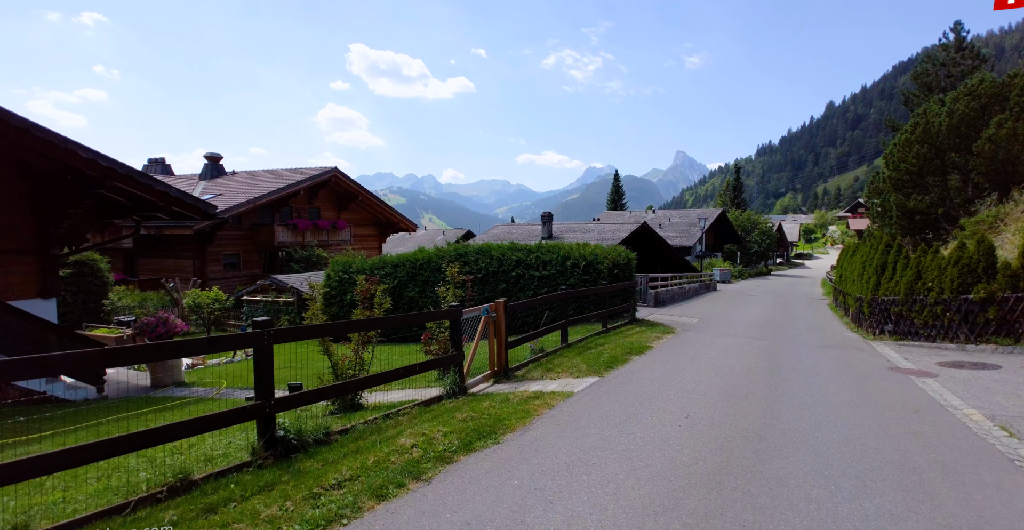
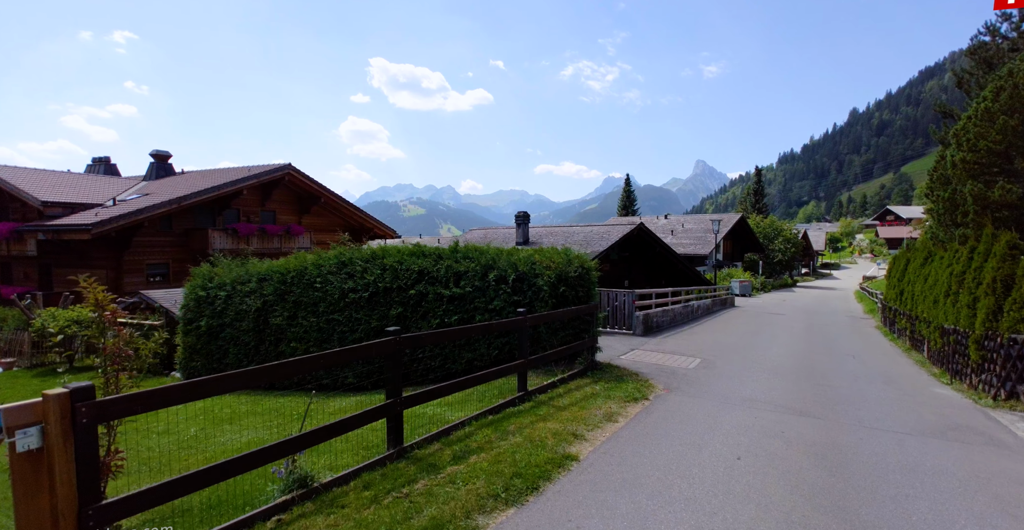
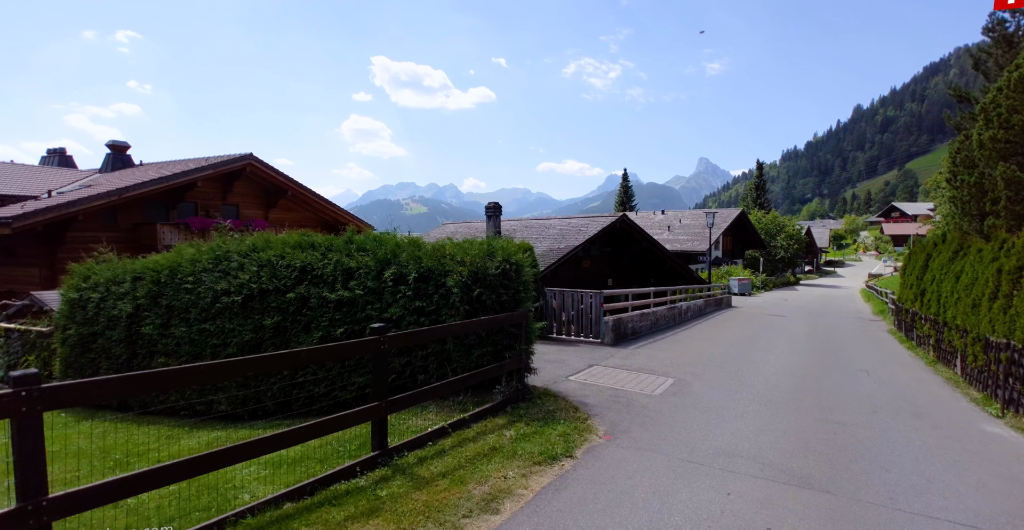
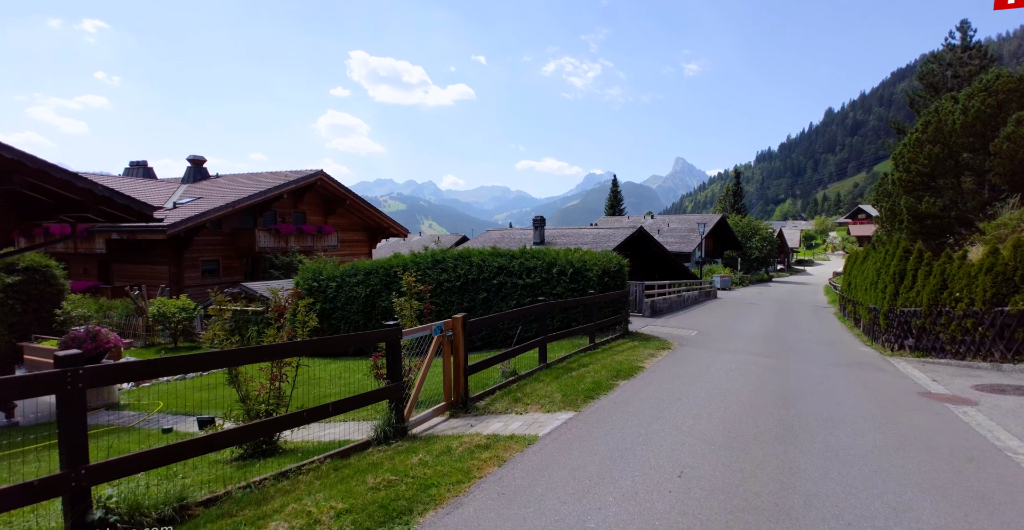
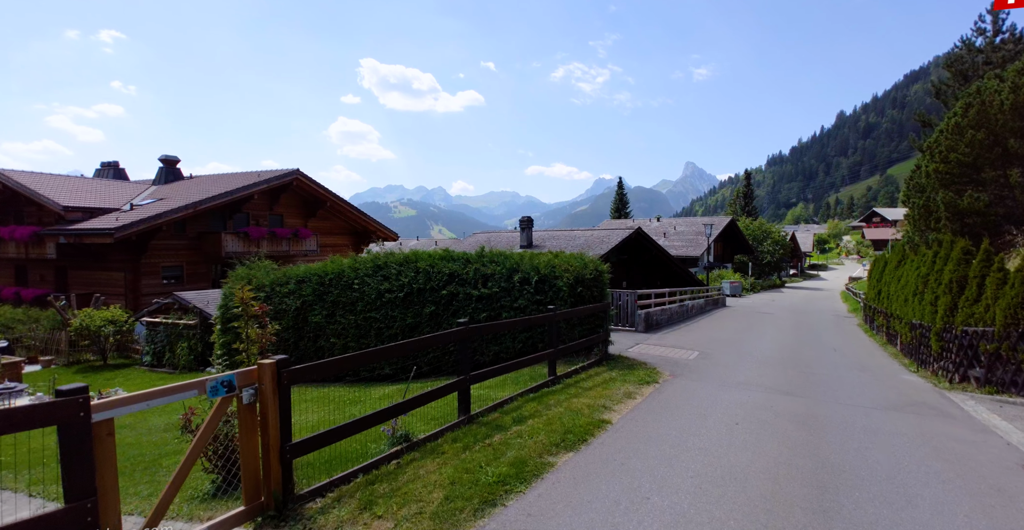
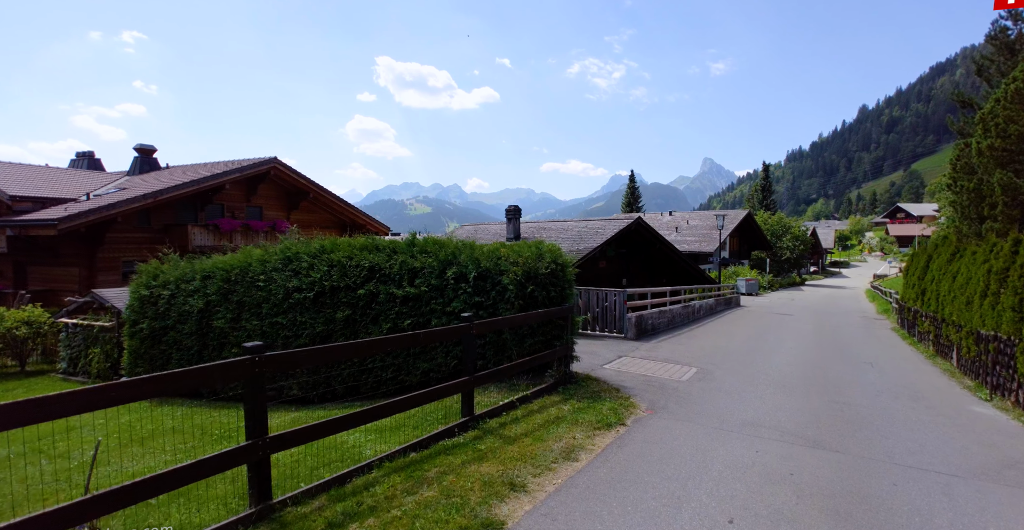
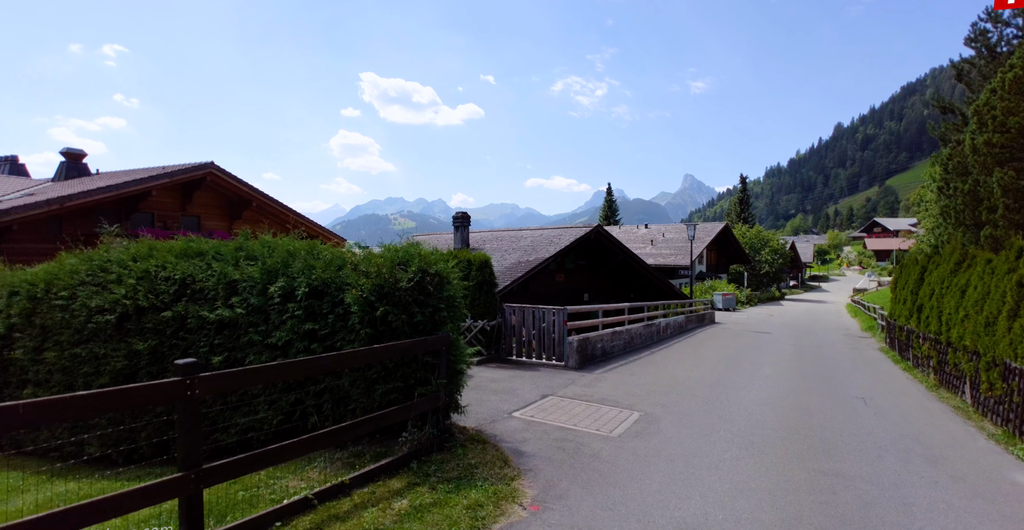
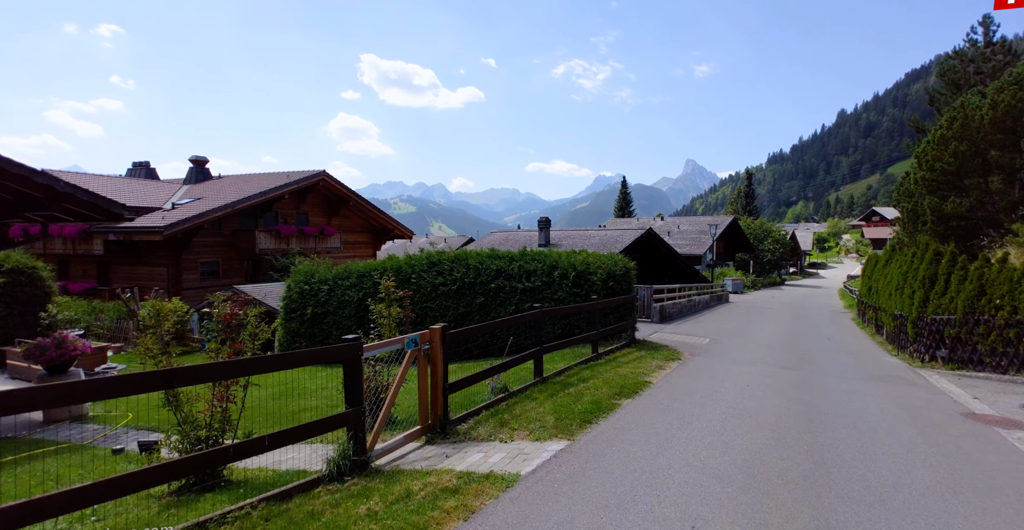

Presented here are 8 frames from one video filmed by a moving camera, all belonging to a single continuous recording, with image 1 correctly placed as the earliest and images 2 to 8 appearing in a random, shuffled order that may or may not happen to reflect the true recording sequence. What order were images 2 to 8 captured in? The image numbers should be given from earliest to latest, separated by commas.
4, 8, 5, 2, 6, 3, 7
